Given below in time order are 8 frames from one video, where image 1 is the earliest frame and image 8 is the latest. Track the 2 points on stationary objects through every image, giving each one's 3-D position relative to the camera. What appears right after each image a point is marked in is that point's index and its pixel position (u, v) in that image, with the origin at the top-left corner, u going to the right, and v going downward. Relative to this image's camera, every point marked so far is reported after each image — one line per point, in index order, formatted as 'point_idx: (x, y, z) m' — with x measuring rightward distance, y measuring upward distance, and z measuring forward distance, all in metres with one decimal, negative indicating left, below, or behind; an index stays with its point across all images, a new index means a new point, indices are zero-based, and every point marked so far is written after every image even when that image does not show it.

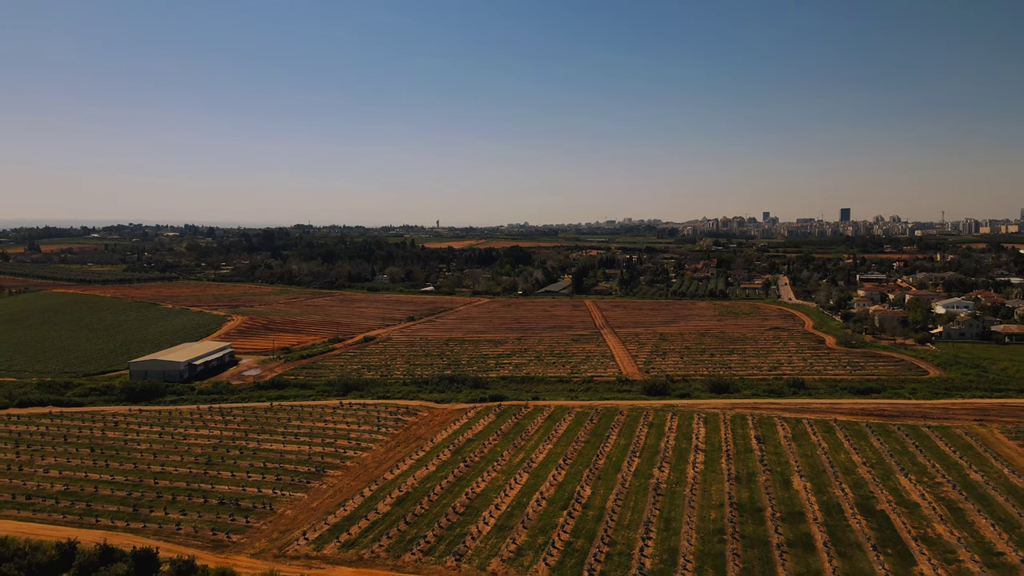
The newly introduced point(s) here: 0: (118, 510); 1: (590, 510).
0: (-10.6, -5.9, +19.6) m
1: (+2.1, -5.8, +19.1) m
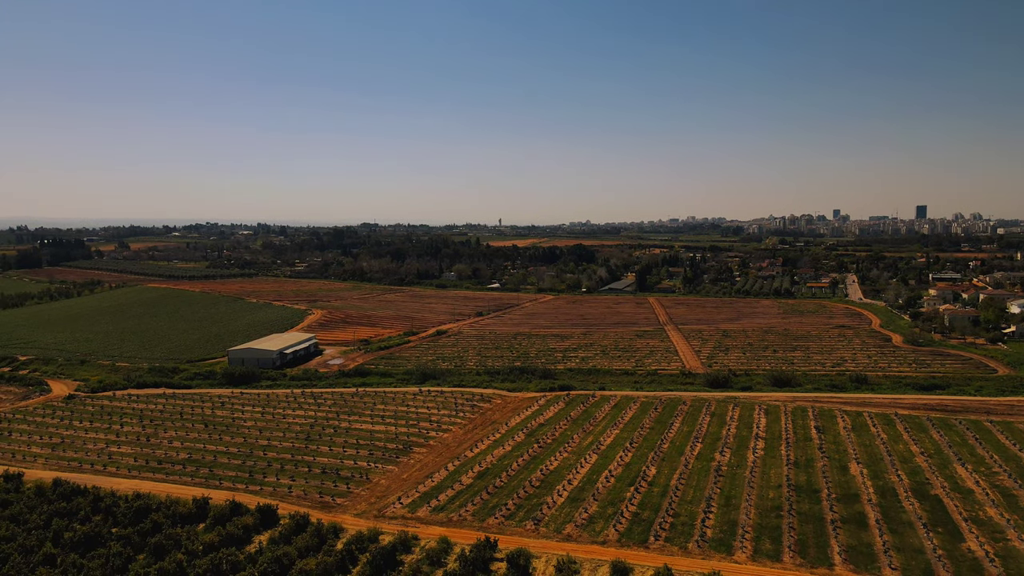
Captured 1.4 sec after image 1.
0: (-8.4, -5.7, +22.3) m
1: (+4.1, -5.7, +20.8) m
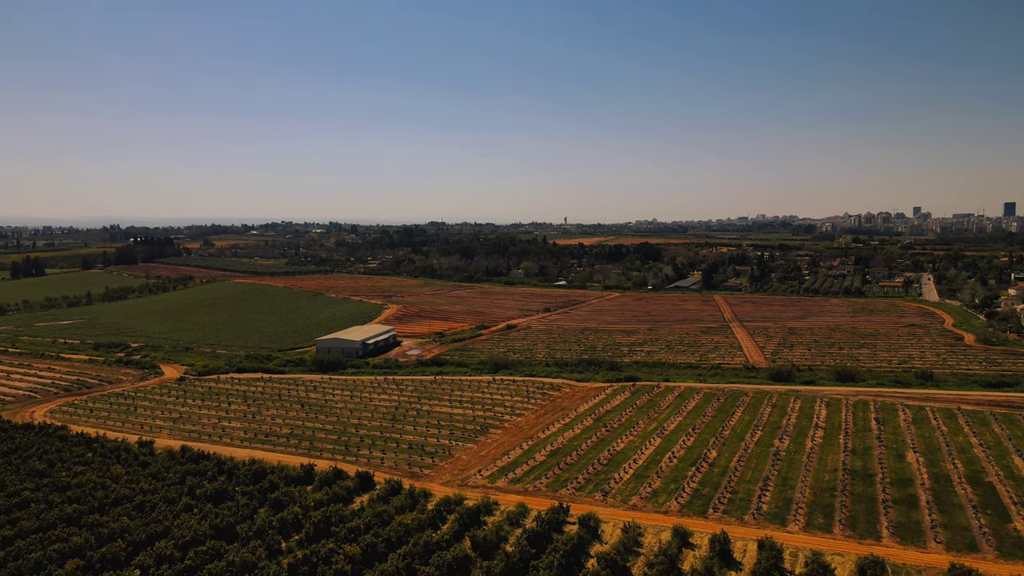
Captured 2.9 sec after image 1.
0: (-6.1, -5.5, +25.0) m
1: (+6.3, -5.5, +22.3) m
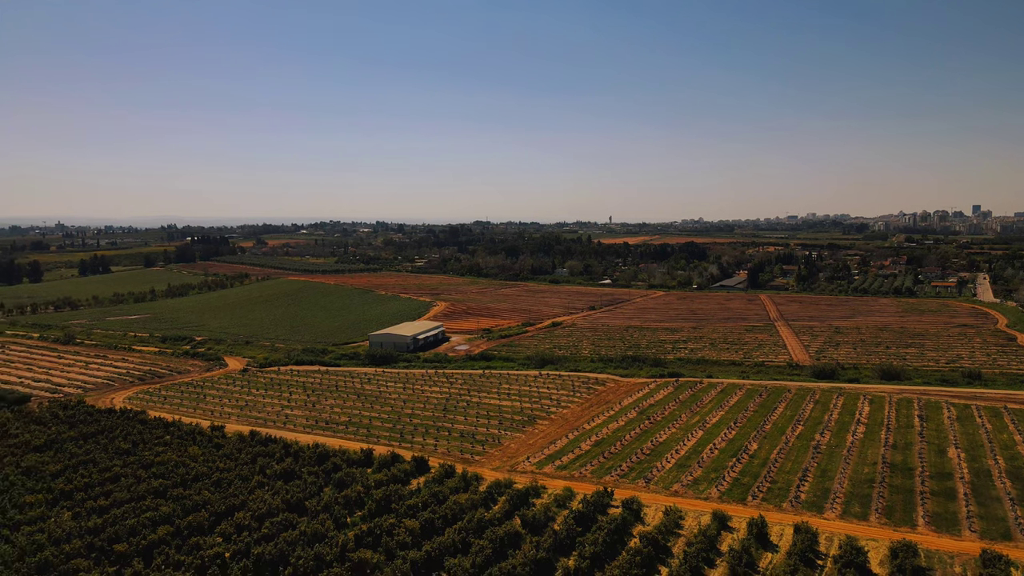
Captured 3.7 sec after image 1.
0: (-4.4, -5.3, +26.4) m
1: (+7.8, -5.4, +23.1) m
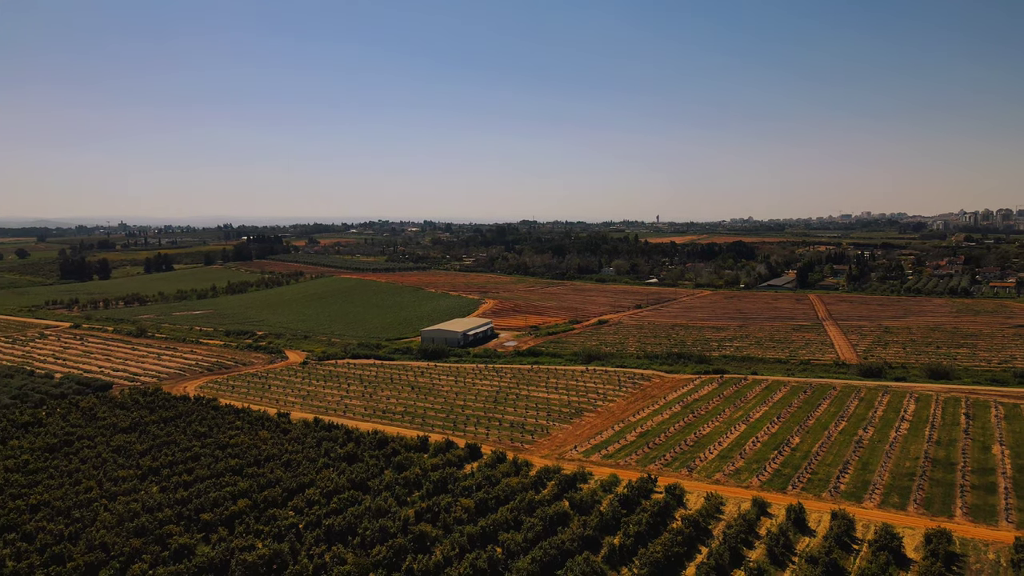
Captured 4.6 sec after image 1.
0: (-2.6, -5.2, +27.8) m
1: (+9.3, -5.3, +23.7) m
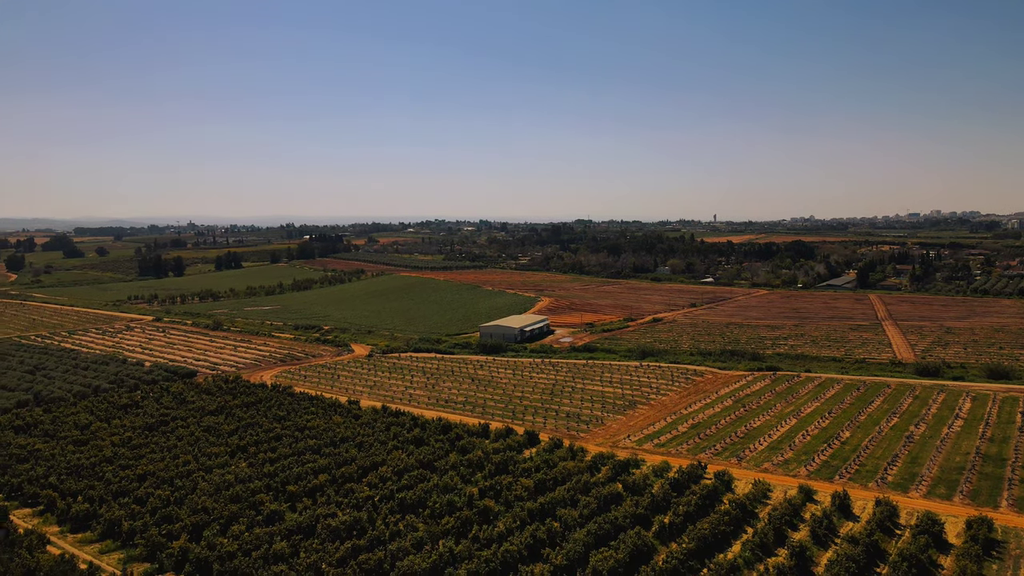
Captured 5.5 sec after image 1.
0: (-0.4, -5.0, +29.4) m
1: (+11.2, -5.3, +24.4) m
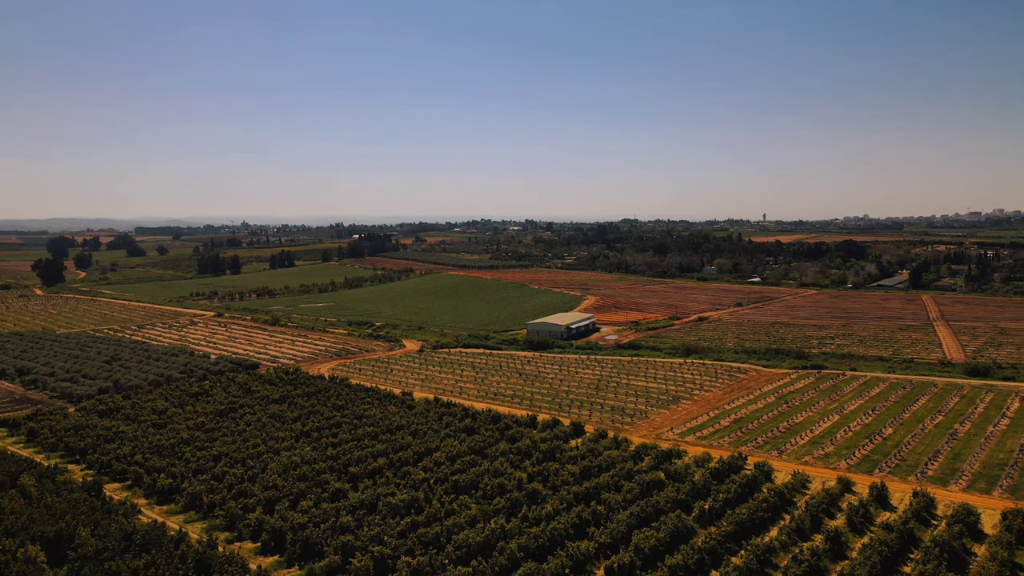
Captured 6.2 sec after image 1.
0: (+1.6, -4.9, +30.5) m
1: (+12.8, -5.2, +24.7) m
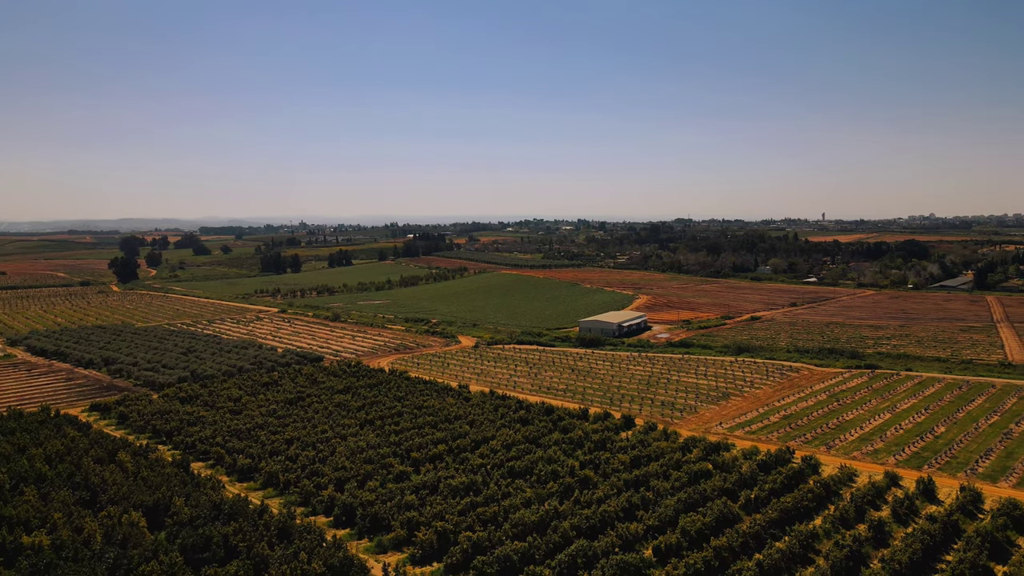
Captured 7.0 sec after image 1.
0: (+3.9, -4.8, +31.4) m
1: (+14.7, -5.2, +24.9) m
